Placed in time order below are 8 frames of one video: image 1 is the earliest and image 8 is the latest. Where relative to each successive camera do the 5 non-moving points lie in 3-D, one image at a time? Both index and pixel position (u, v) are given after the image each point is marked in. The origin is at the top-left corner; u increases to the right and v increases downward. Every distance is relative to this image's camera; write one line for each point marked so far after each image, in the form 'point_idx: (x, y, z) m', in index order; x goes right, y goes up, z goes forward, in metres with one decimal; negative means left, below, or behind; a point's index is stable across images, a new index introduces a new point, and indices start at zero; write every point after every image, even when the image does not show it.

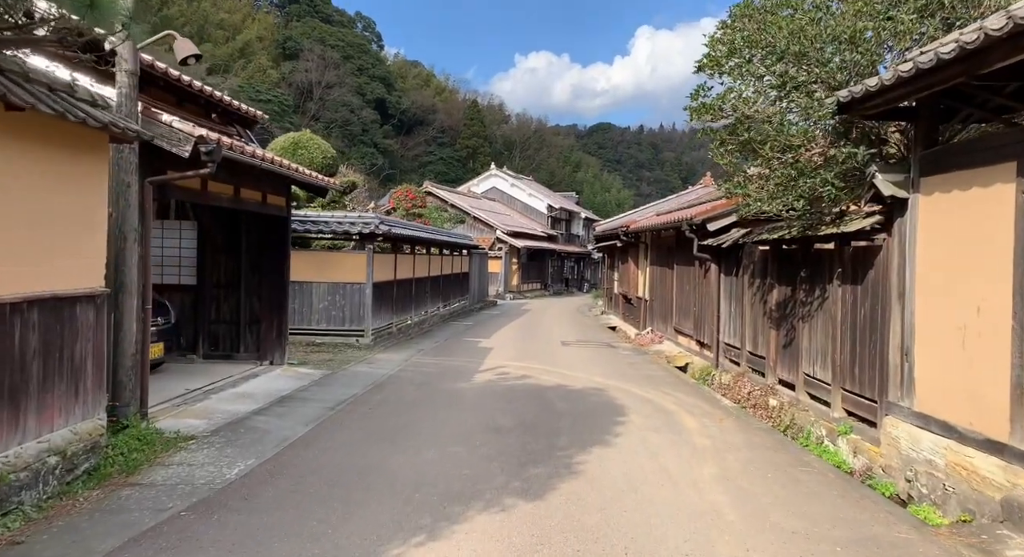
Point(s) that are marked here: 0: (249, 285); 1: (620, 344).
0: (-3.9, -0.1, +9.6) m
1: (+2.5, -1.5, +15.2) m
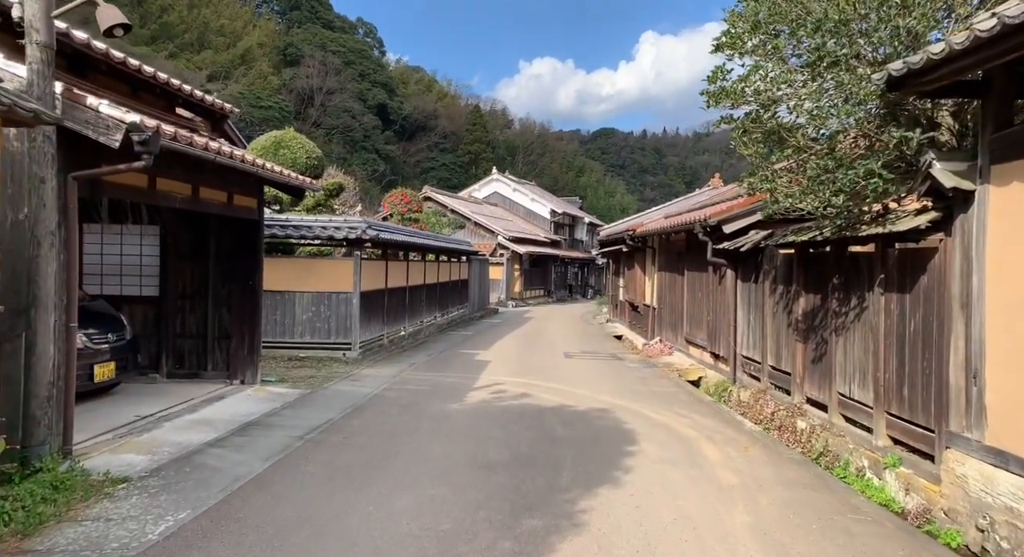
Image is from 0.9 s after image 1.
0: (-3.9, -0.2, +8.7) m
1: (+2.5, -1.7, +14.2) m
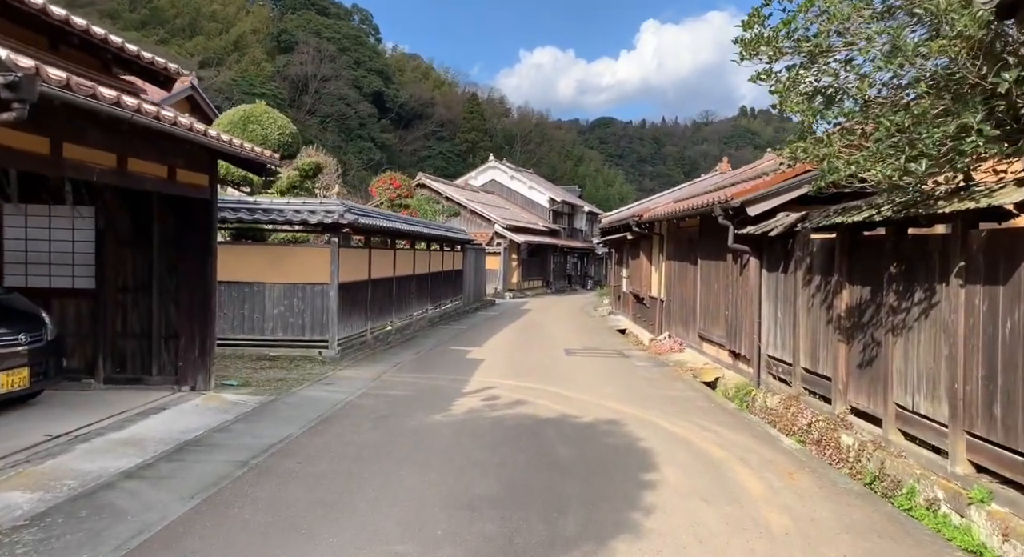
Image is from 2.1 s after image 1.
0: (-4.0, -0.1, +7.5) m
1: (+2.4, -1.5, +13.1) m
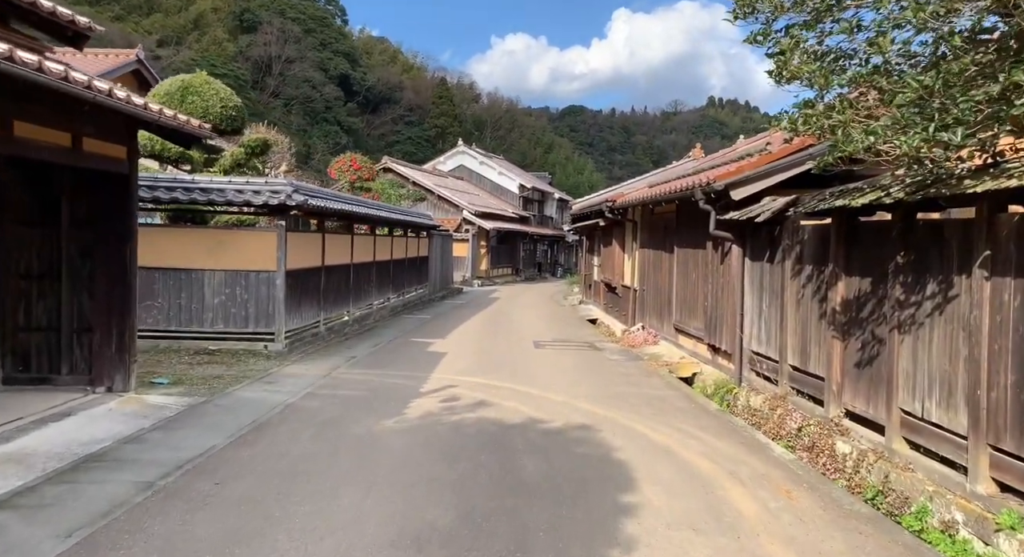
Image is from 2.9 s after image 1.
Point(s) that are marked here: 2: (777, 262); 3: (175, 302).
0: (-4.4, 0.0, +6.5) m
1: (+1.8, -1.2, +12.4) m
2: (+3.0, +0.2, +7.4) m
3: (-4.9, -0.3, +9.5) m
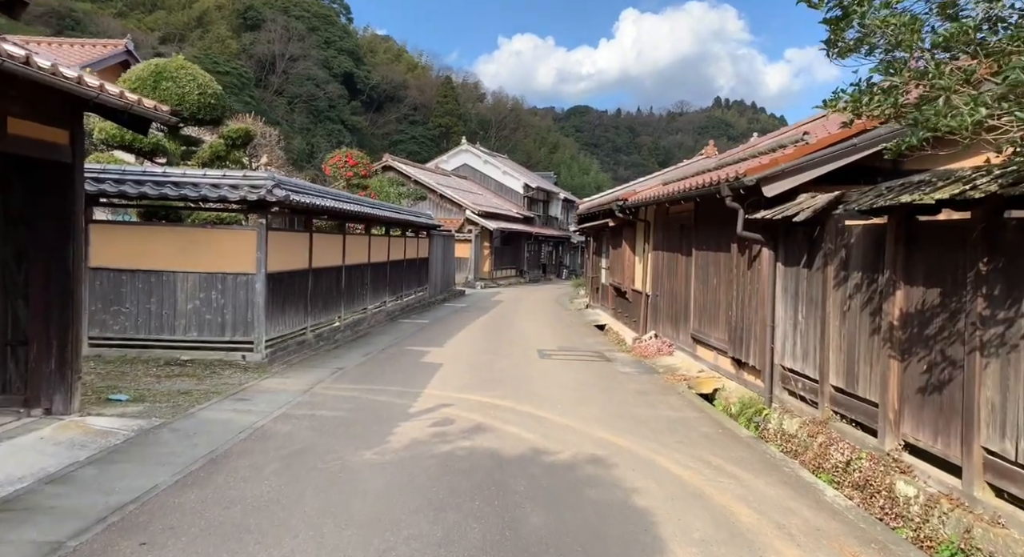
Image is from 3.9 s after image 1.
0: (-4.4, 0.0, +5.7) m
1: (+1.8, -1.3, +11.5) m
2: (+3.0, +0.1, +6.5) m
3: (-4.9, -0.4, +8.7) m
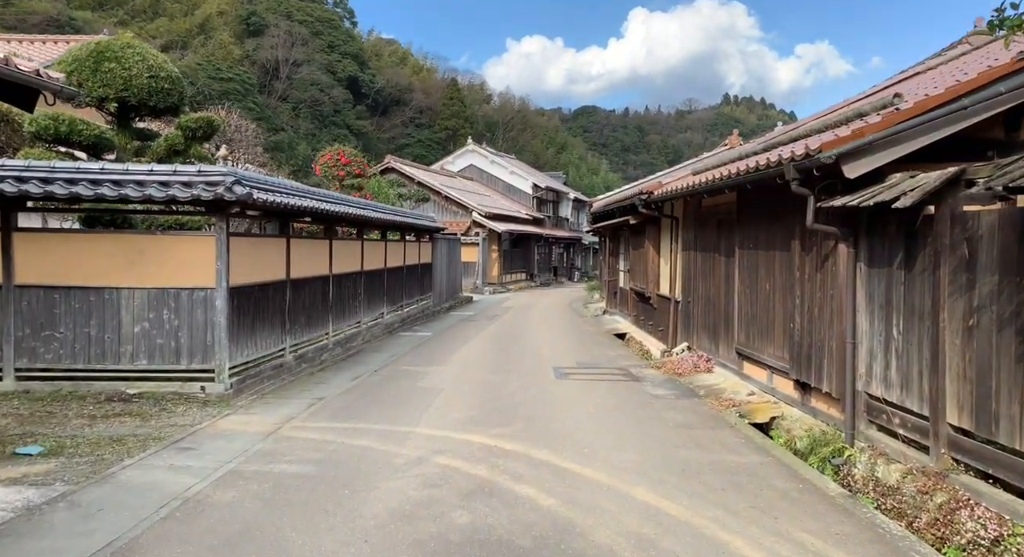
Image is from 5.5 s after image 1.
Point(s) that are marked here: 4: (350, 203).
0: (-4.3, -0.2, +4.2) m
1: (+2.0, -1.4, +10.0) m
2: (+3.1, +0.1, +4.9) m
3: (-4.8, -0.6, +7.3) m
4: (-3.0, +1.4, +12.1) m
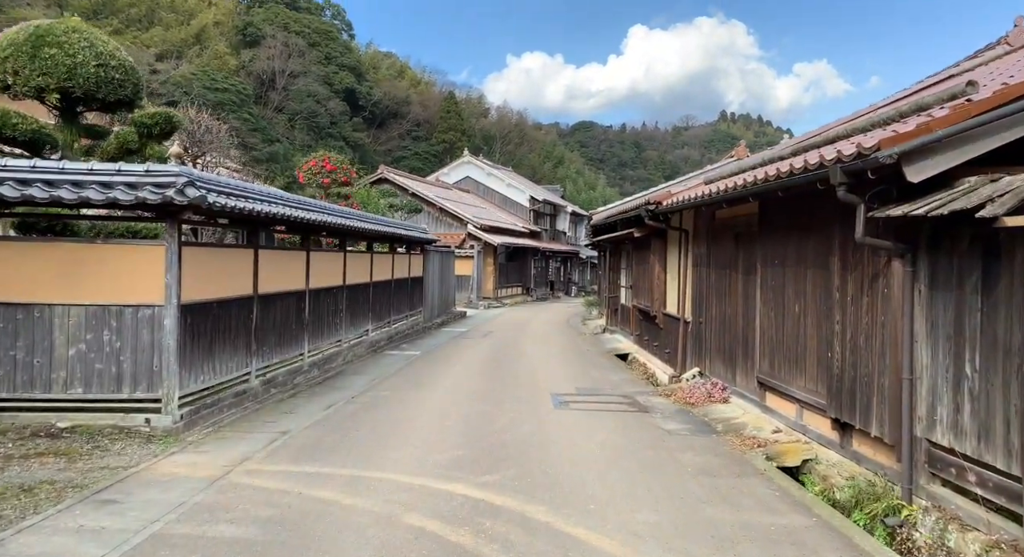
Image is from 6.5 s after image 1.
0: (-4.3, -0.3, +3.3) m
1: (+1.9, -1.7, +9.0) m
2: (+3.1, -0.1, +4.0) m
3: (-4.8, -0.7, +6.3) m
4: (-3.1, +1.1, +11.1) m
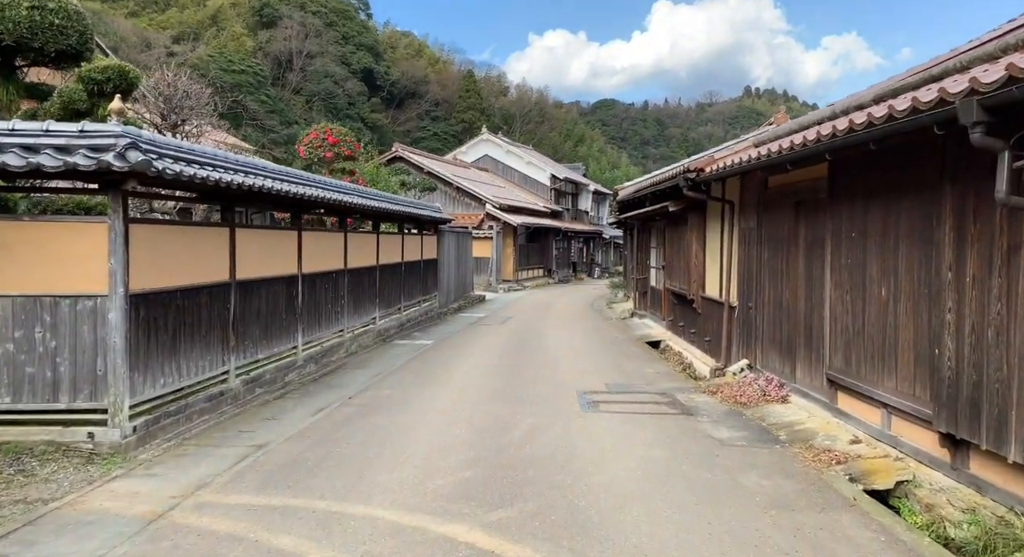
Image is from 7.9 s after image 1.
0: (-4.3, -0.2, +2.2) m
1: (+2.2, -1.4, +7.8) m
2: (+3.1, 0.0, +2.7) m
3: (-4.7, -0.6, +5.2) m
4: (-2.8, +1.4, +9.9) m
